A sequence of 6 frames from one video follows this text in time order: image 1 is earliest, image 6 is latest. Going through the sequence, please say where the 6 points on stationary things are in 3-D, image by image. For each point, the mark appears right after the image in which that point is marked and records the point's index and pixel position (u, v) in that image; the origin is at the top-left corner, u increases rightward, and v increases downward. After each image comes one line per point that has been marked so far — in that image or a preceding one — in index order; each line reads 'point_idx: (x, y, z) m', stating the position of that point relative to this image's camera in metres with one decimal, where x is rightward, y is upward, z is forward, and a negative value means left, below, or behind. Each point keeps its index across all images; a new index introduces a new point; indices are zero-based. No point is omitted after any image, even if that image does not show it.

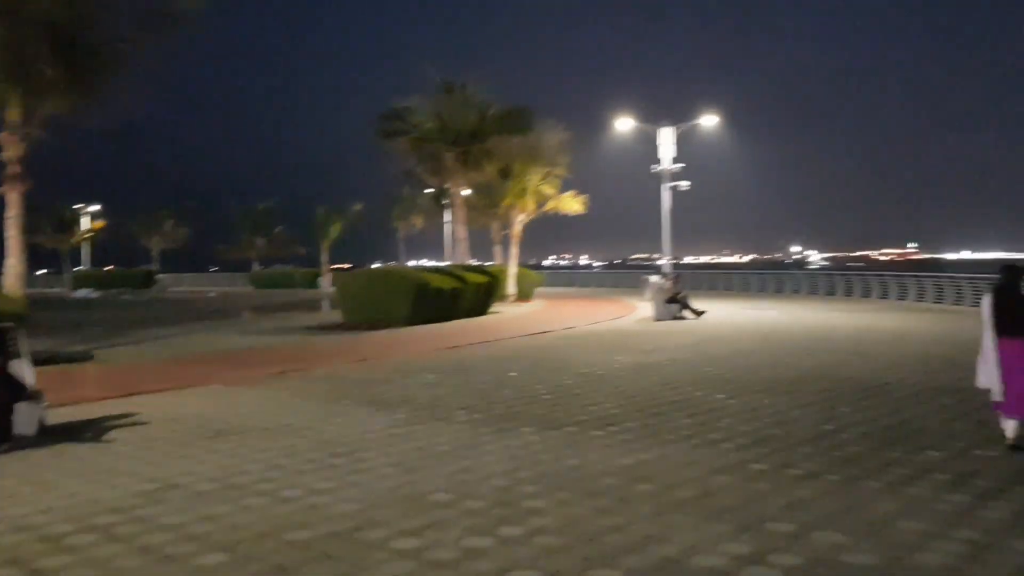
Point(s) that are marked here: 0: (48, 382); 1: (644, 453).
0: (-6.8, -1.4, +14.8) m
1: (+1.2, -1.5, +9.2) m
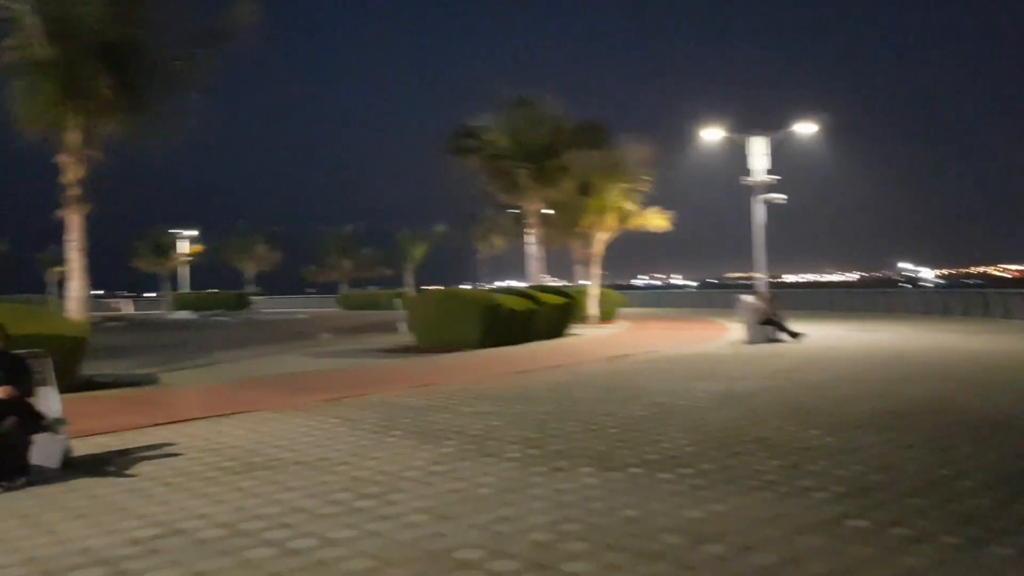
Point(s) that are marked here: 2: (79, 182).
0: (-5.9, -1.7, +14.2) m
1: (+1.6, -1.7, +7.9) m
2: (-7.5, +1.8, +17.4) m
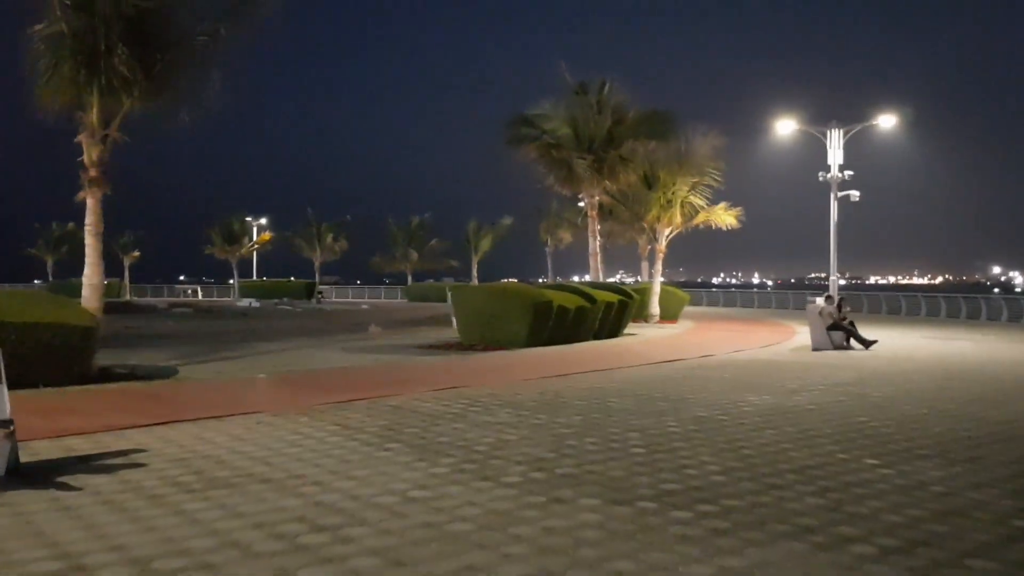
0: (-5.6, -1.5, +13.3) m
1: (+1.4, -1.7, +6.5) m
2: (-6.8, +2.0, +16.6) m
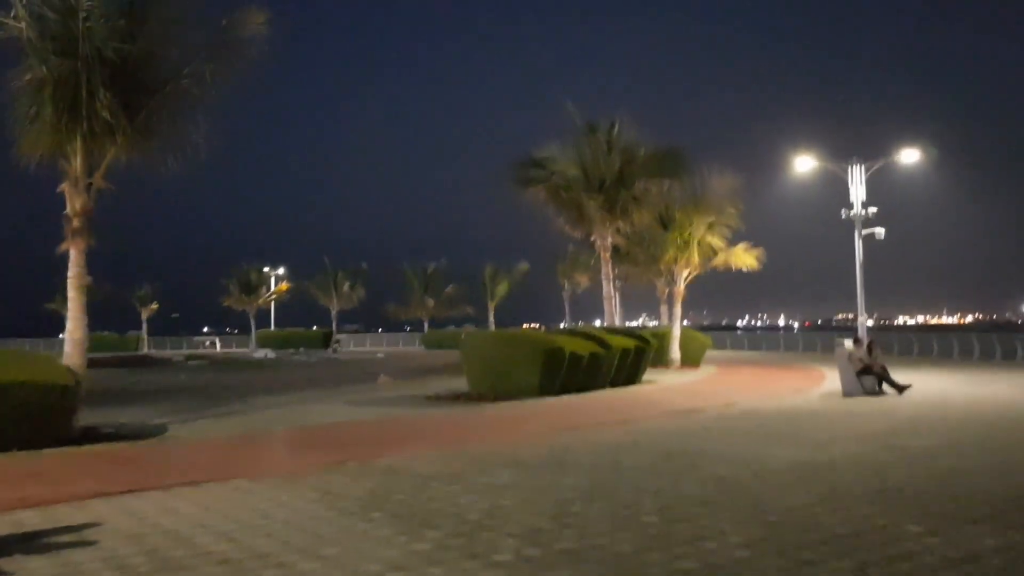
0: (-5.5, -2.2, +12.4) m
1: (+1.3, -2.0, +5.4) m
2: (-6.8, +1.2, +15.8) m
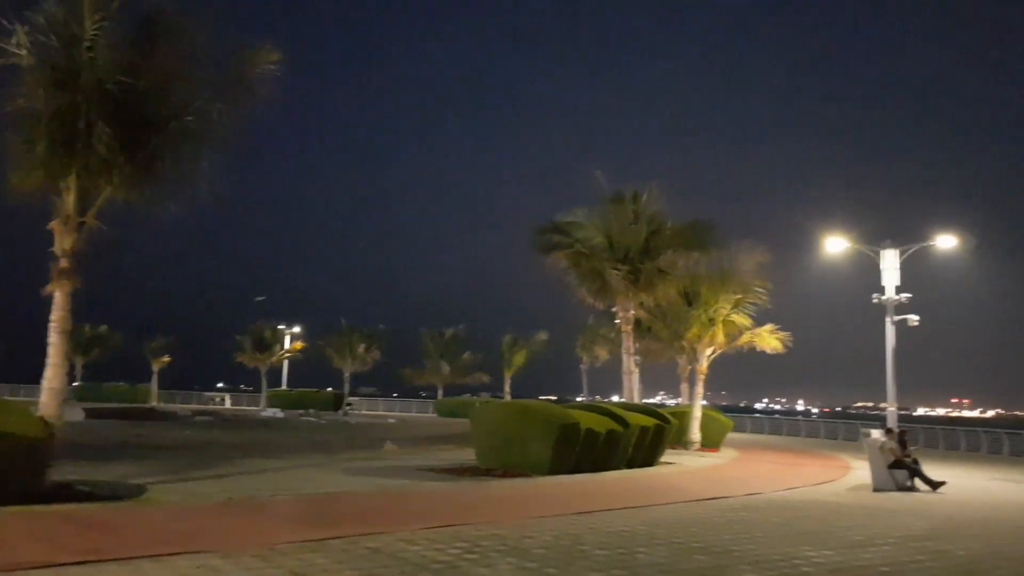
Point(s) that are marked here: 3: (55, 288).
0: (-5.5, -2.7, +11.2) m
1: (+1.2, -2.3, +4.1) m
2: (-6.5, +0.5, +14.9) m
3: (-6.7, 0.0, +14.8) m
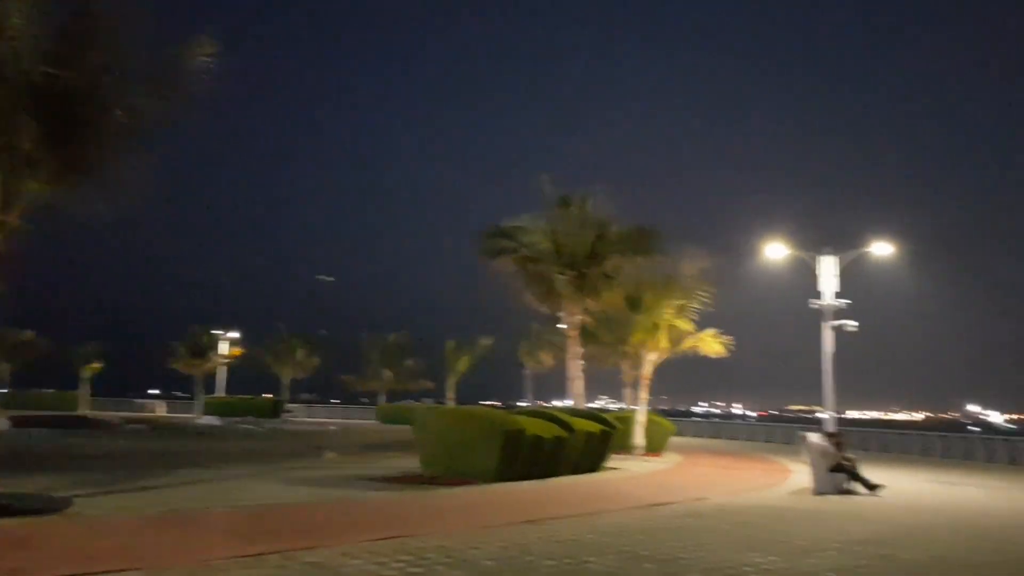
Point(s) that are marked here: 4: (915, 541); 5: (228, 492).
0: (-6.1, -2.7, +10.5) m
1: (+1.1, -2.3, +3.8) m
2: (-7.3, +0.4, +14.2) m
3: (-7.5, 0.0, +14.1) m
4: (+5.7, -3.6, +14.2) m
5: (-4.9, -3.5, +17.3) m
